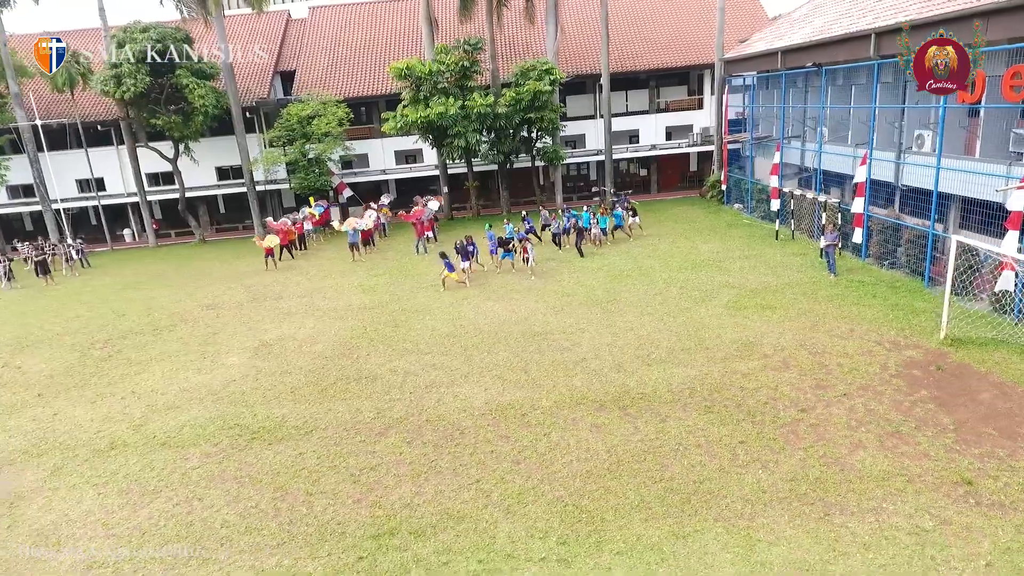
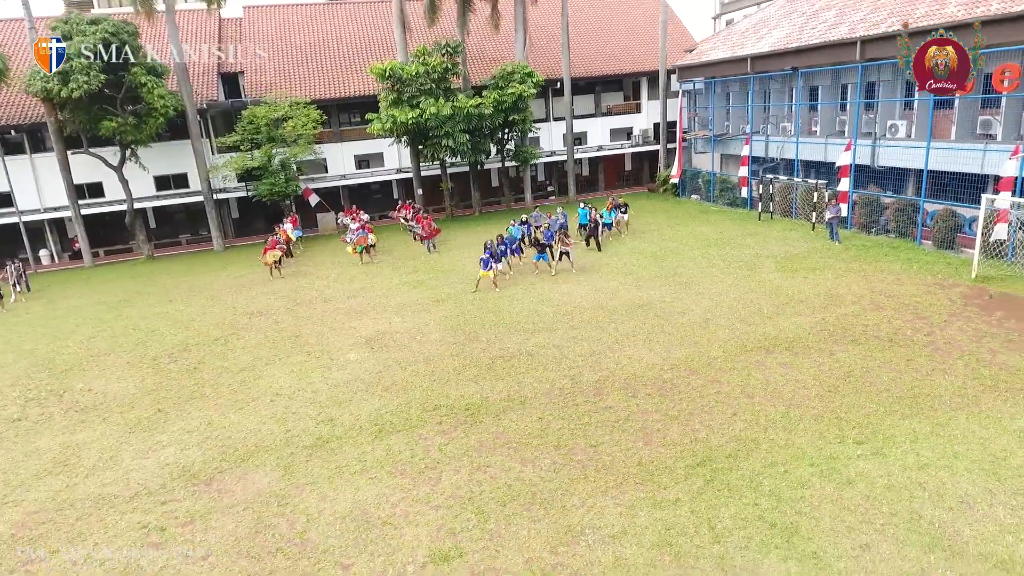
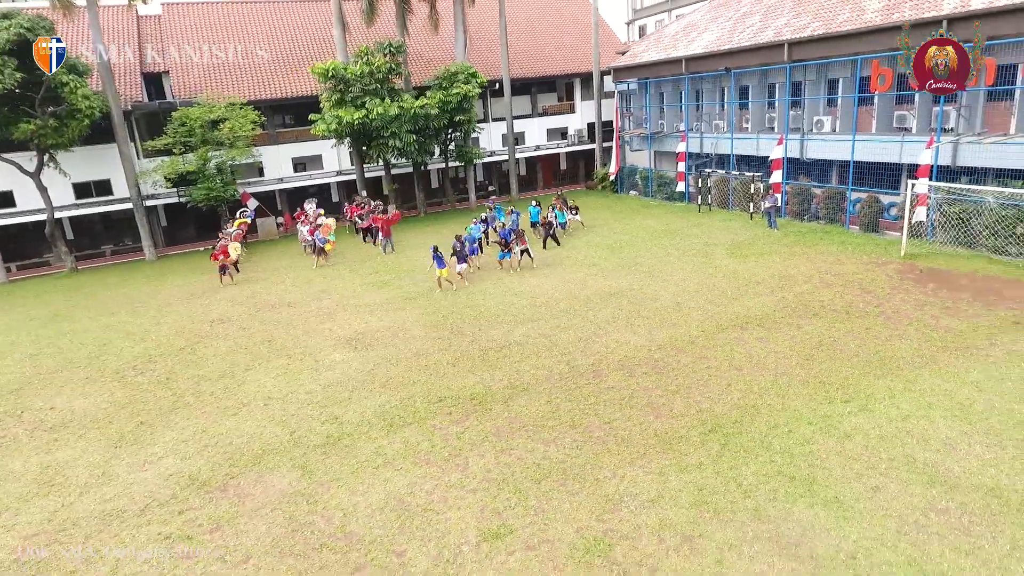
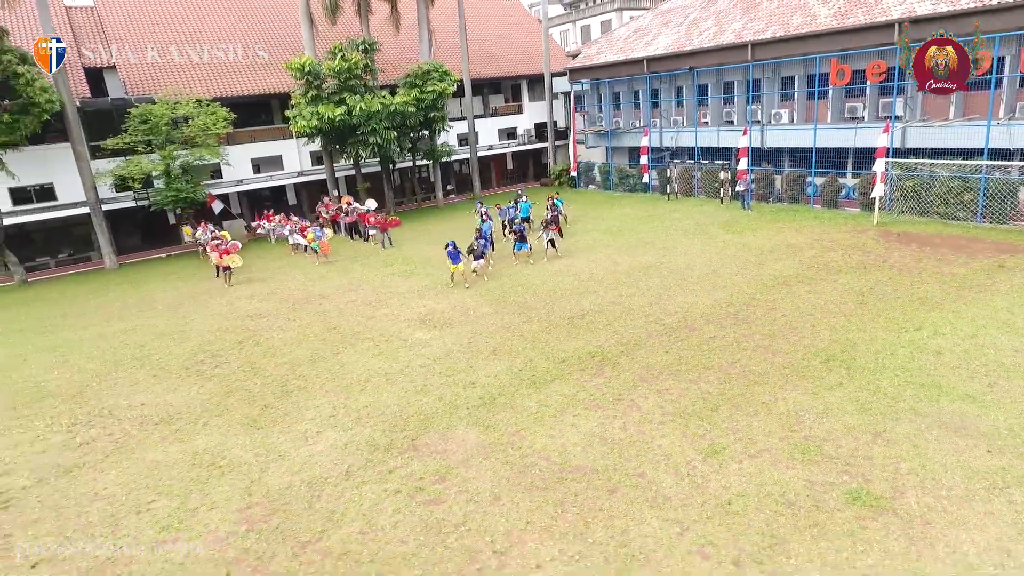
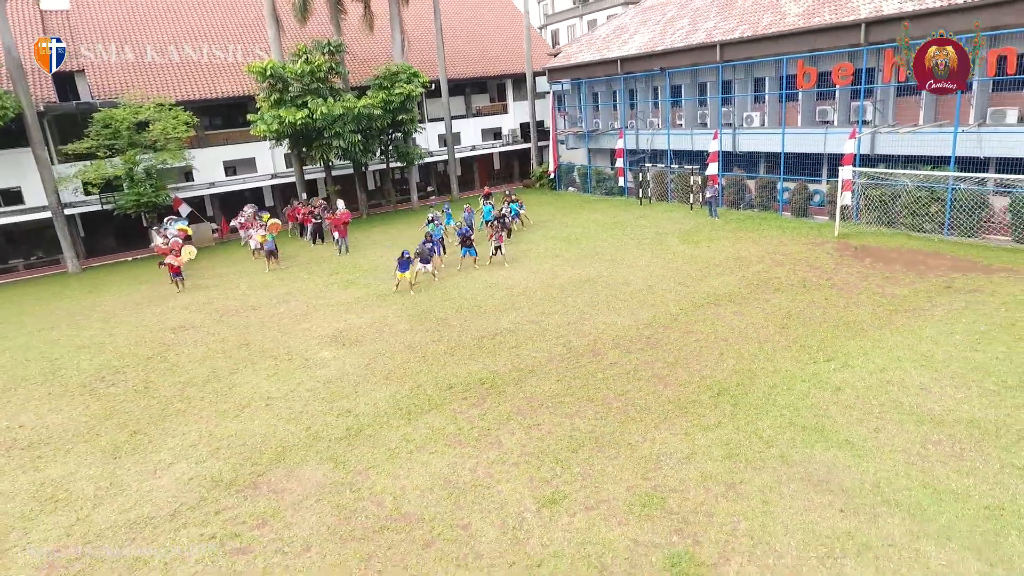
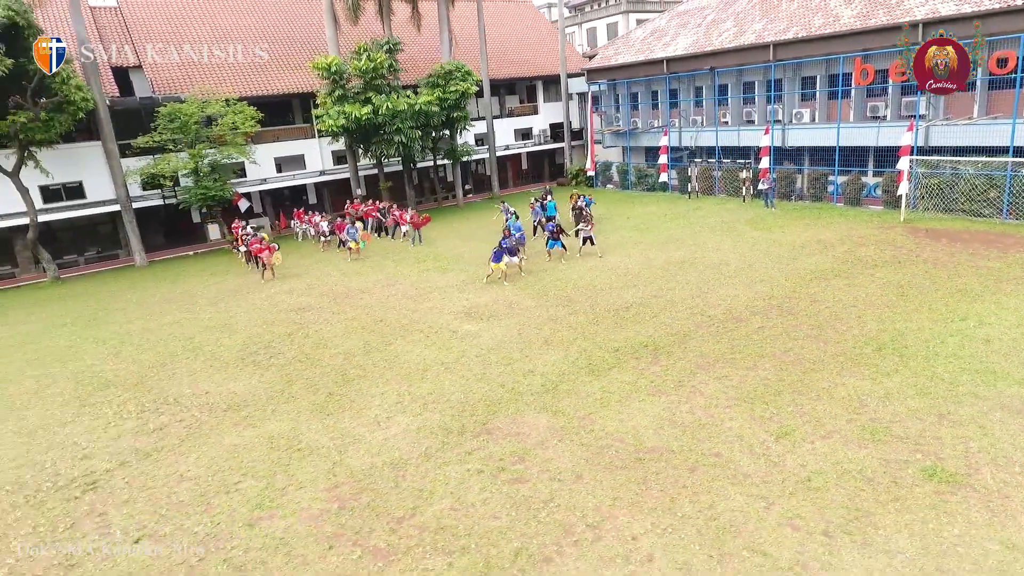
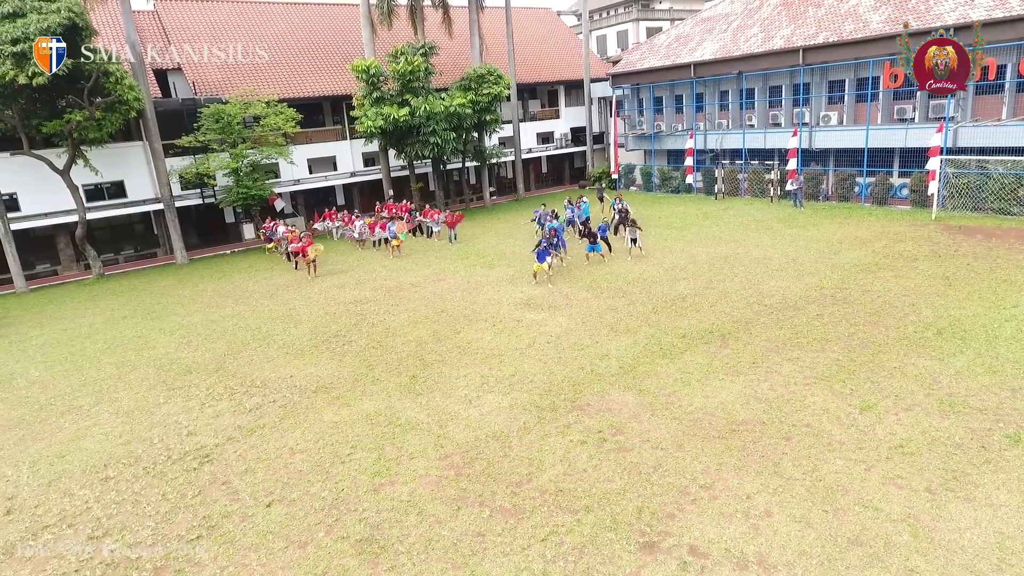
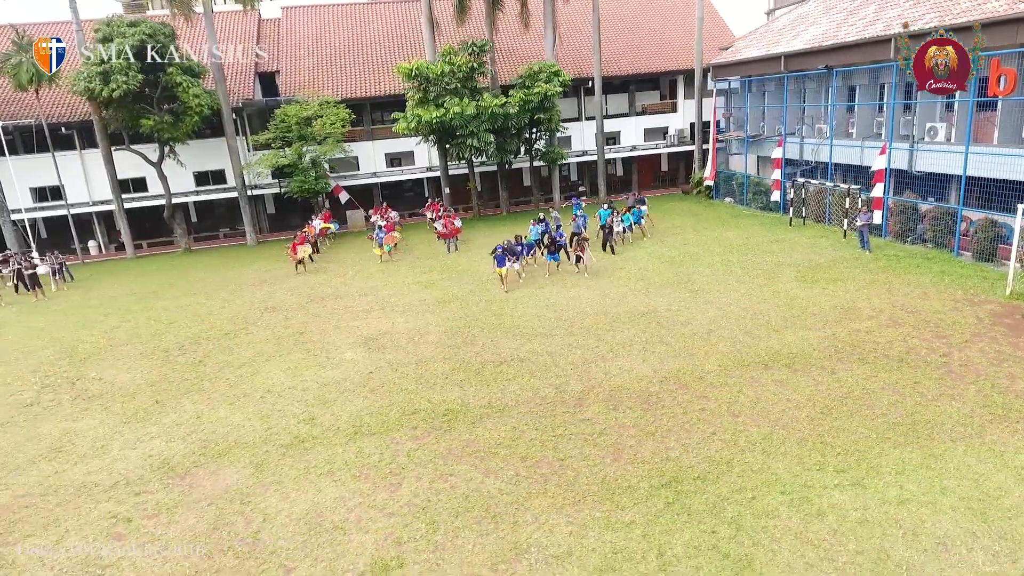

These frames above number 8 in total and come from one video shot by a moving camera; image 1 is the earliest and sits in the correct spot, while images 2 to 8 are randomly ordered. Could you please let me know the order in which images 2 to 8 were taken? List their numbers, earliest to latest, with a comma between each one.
8, 2, 3, 5, 4, 6, 7
